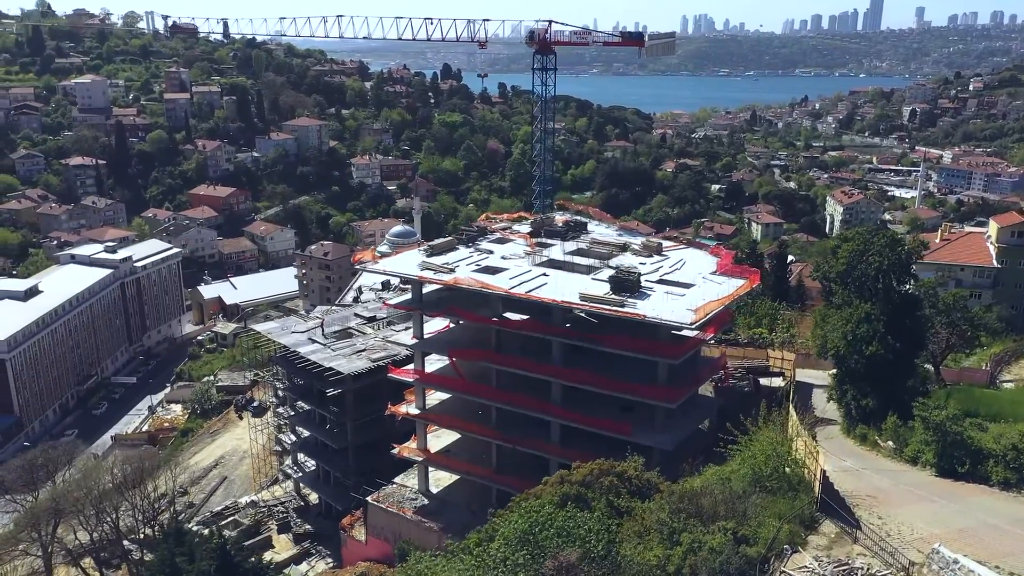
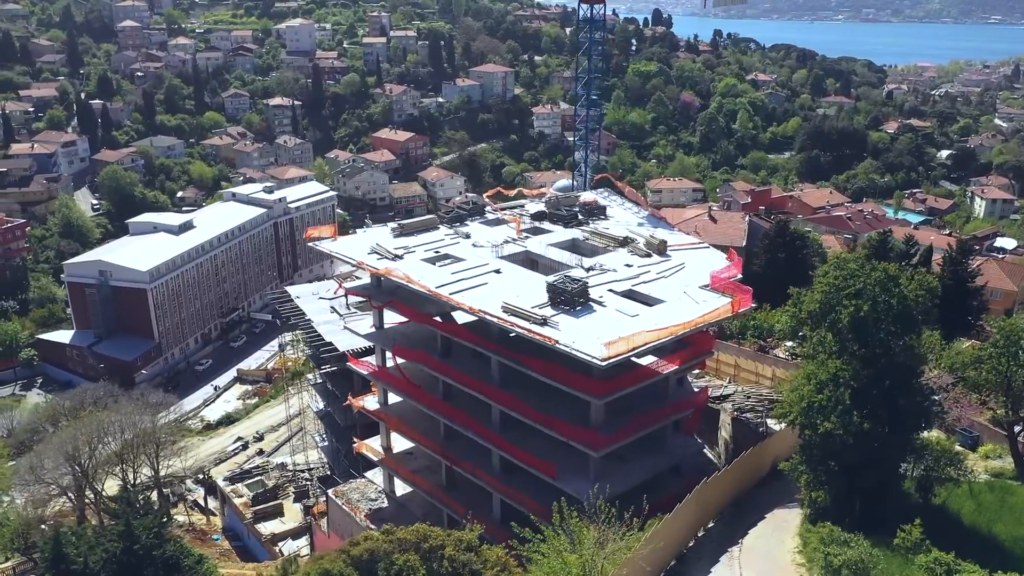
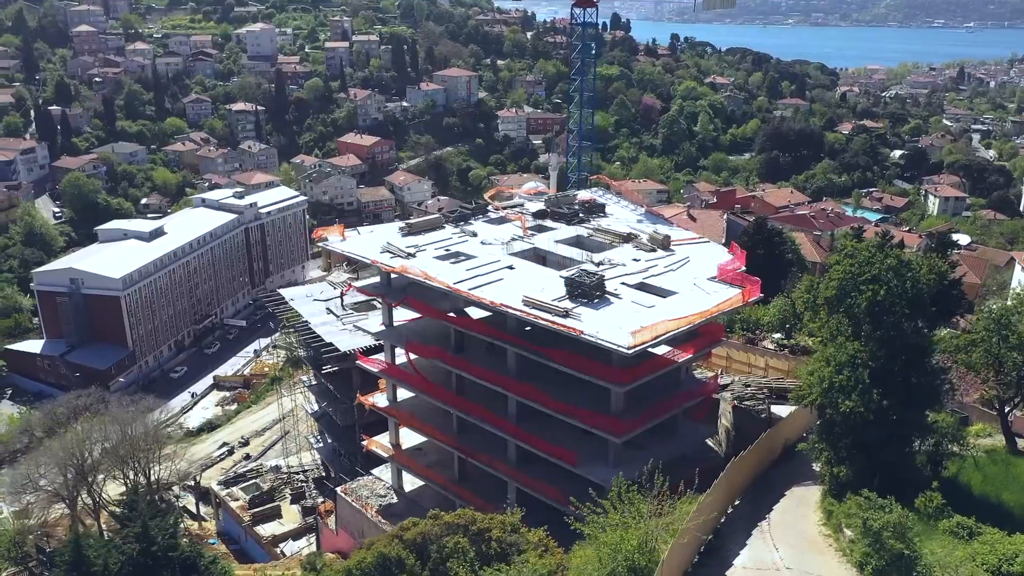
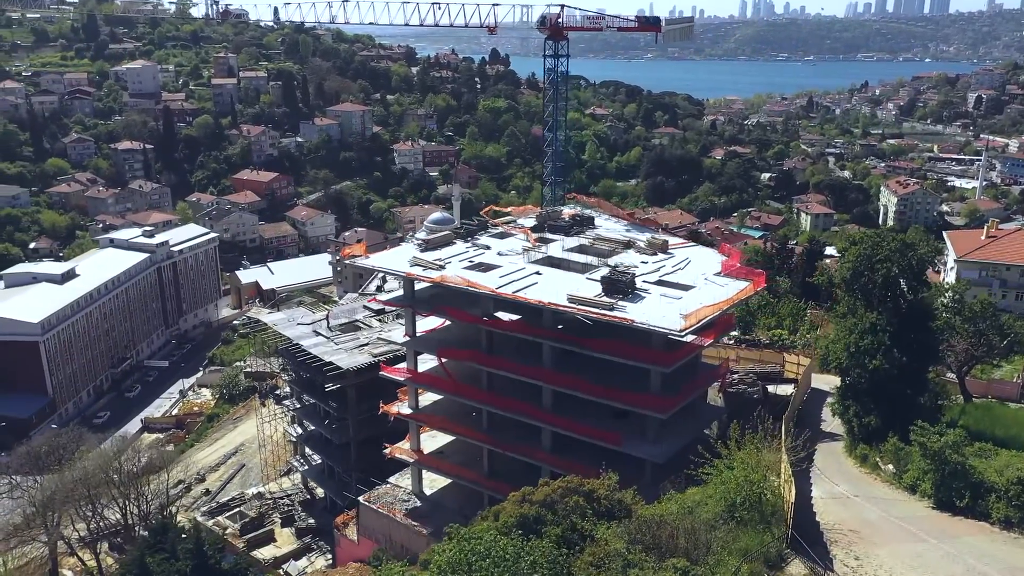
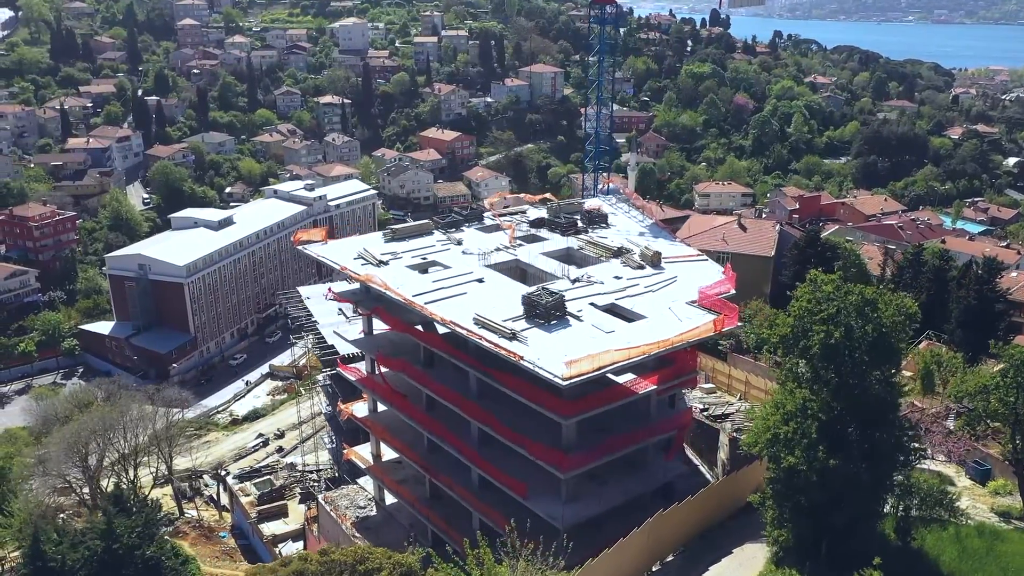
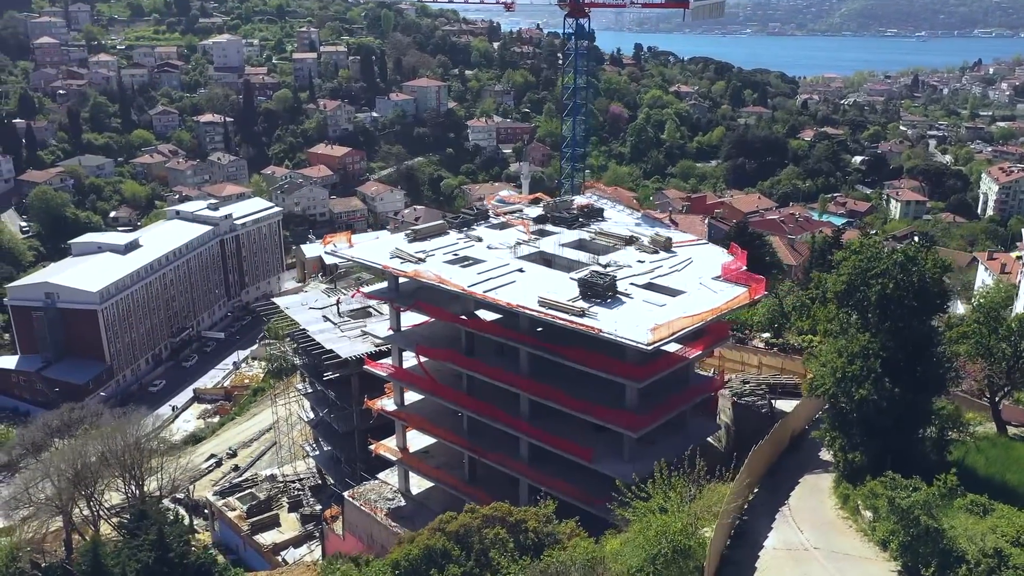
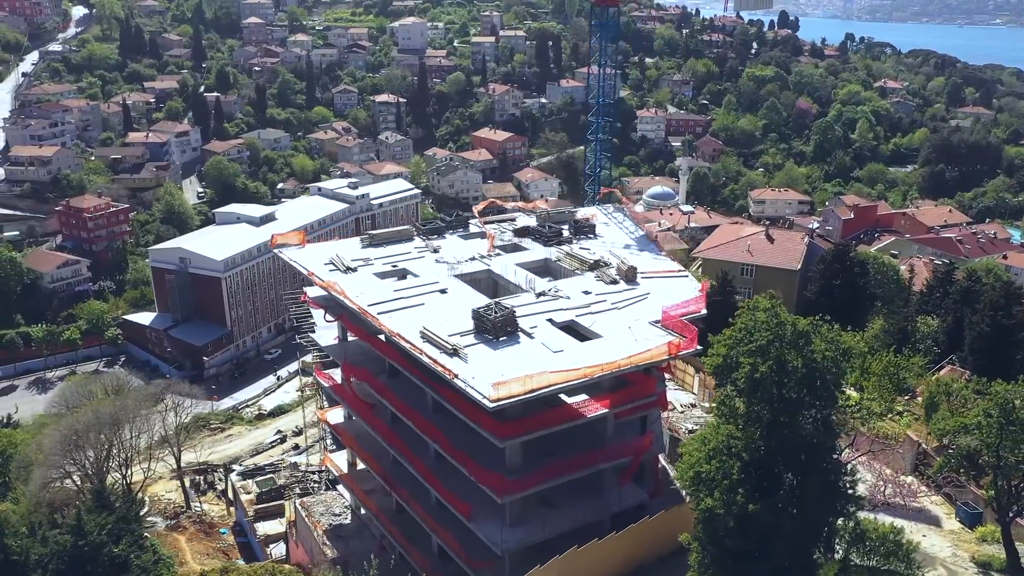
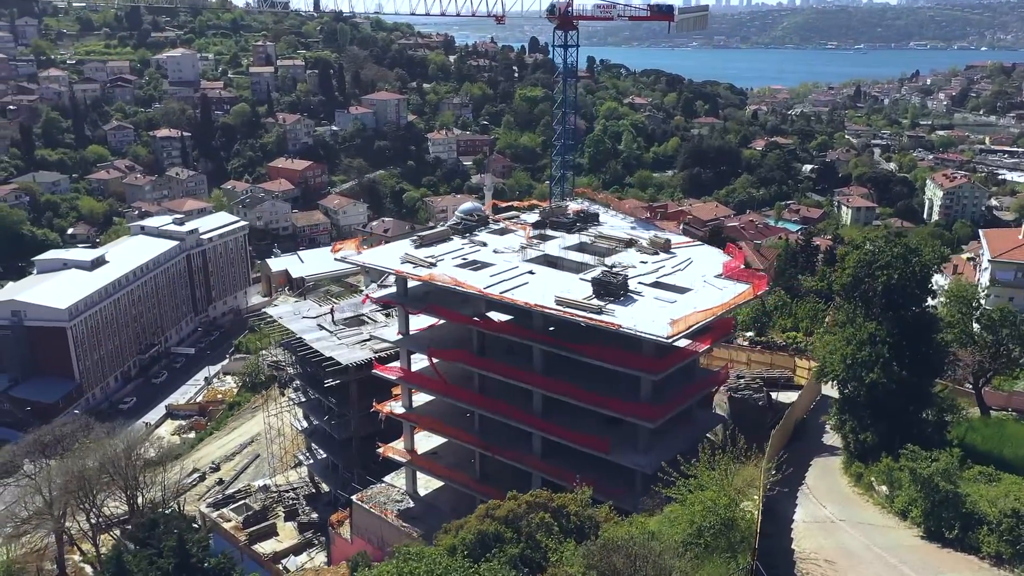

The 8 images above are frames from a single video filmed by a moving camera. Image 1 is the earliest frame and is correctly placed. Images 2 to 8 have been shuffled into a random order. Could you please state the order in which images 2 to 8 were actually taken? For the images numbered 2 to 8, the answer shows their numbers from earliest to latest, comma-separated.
4, 8, 6, 3, 2, 5, 7
